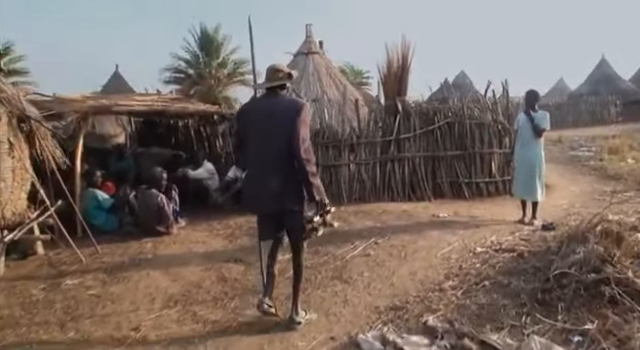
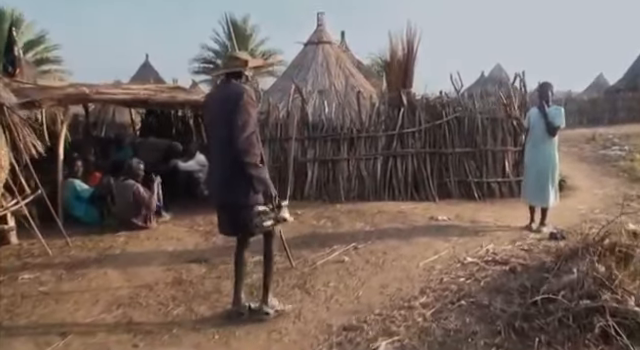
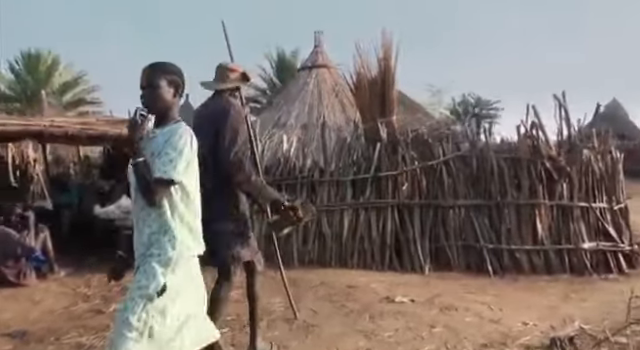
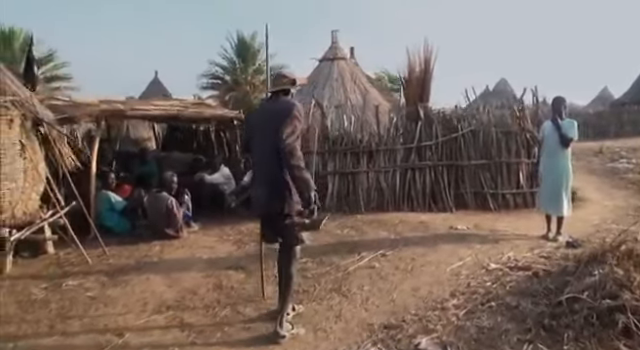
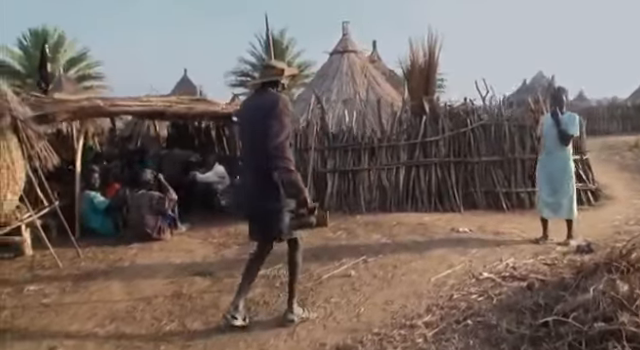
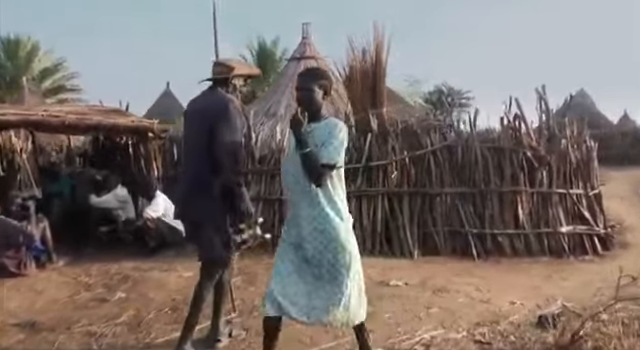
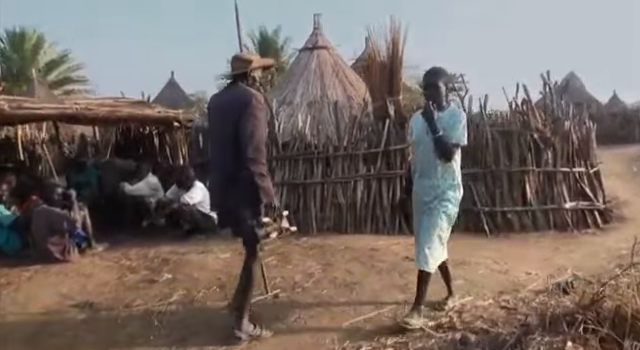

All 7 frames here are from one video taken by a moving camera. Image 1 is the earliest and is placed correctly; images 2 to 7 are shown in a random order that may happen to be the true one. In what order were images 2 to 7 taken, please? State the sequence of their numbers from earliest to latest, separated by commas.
4, 2, 5, 7, 6, 3
